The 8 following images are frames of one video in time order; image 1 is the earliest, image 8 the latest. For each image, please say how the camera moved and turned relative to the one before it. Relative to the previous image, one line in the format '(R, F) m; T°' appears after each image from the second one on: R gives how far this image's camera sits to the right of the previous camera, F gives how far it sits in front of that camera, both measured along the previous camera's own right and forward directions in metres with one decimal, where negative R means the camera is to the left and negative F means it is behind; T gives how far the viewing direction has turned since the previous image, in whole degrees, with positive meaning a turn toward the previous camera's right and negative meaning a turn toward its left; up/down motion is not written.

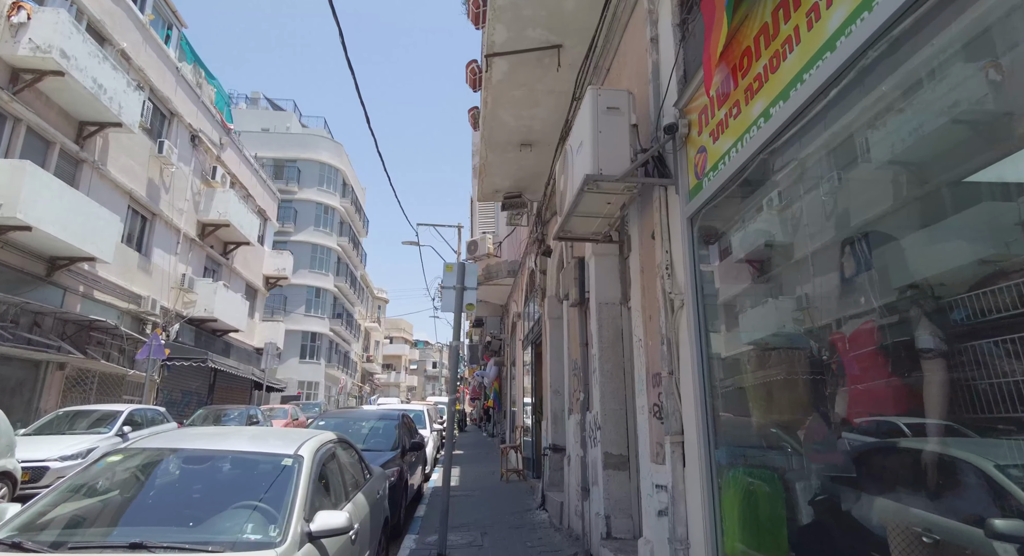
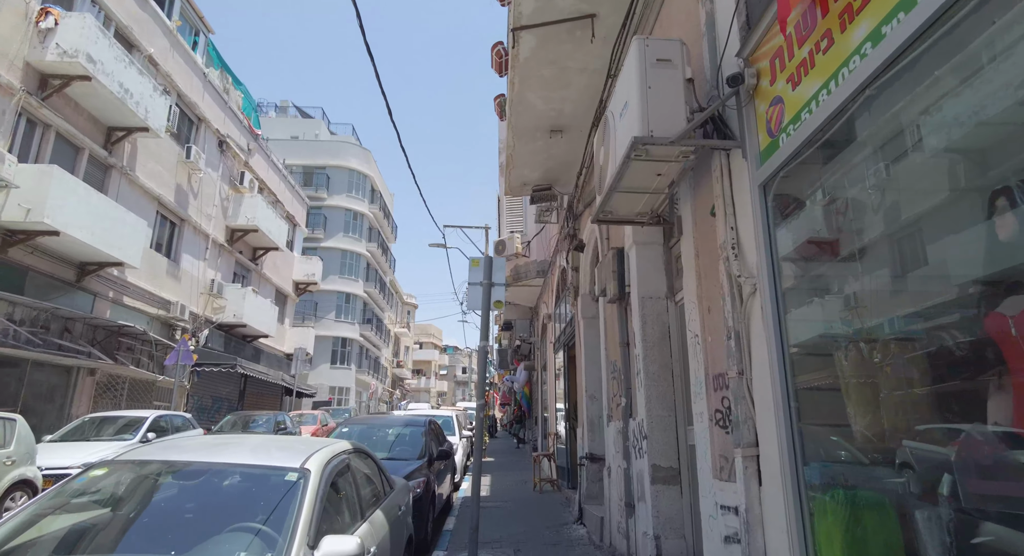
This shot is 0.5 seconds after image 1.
(0.0, +0.6) m; -3°
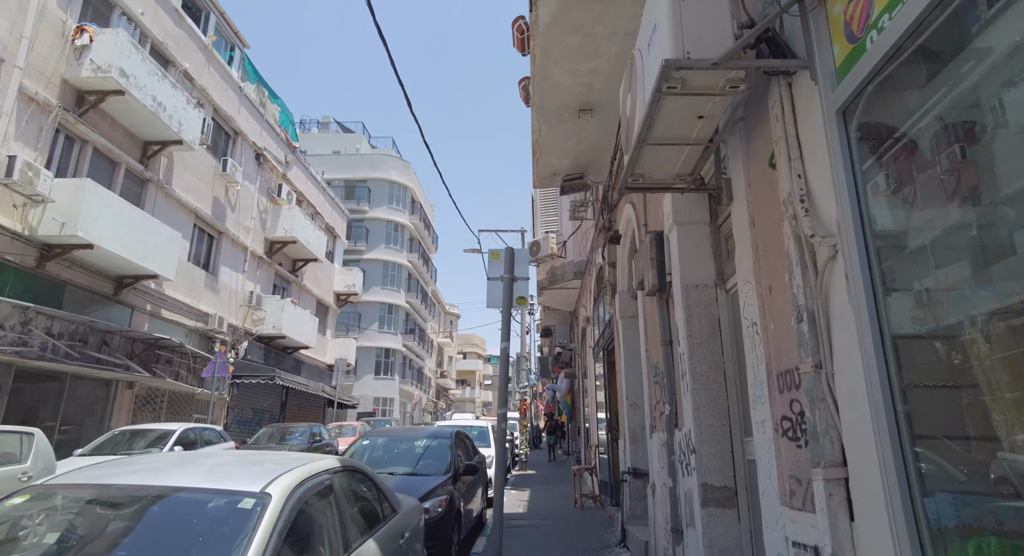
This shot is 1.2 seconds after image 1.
(+0.2, +0.7) m; -4°
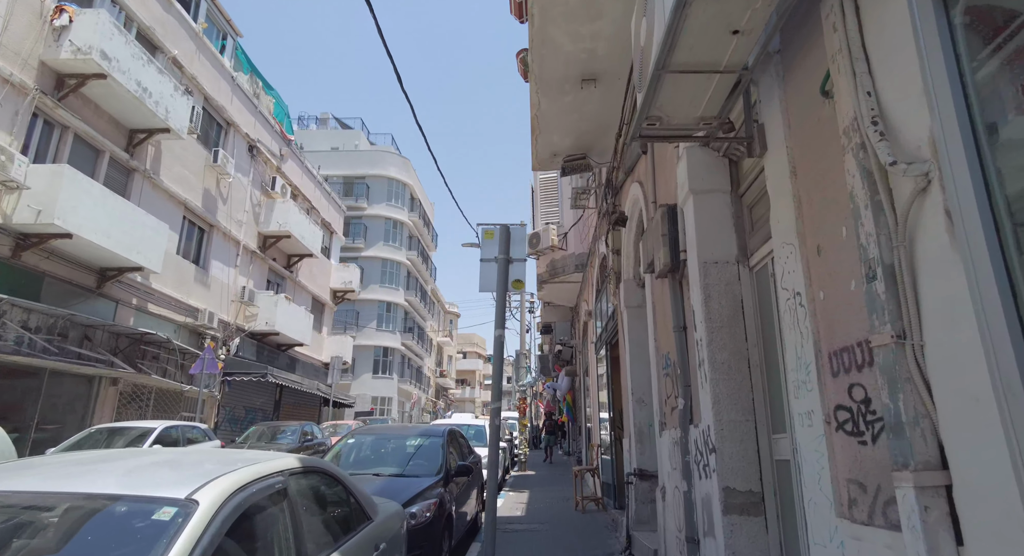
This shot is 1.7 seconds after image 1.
(0.0, +0.6) m; 0°
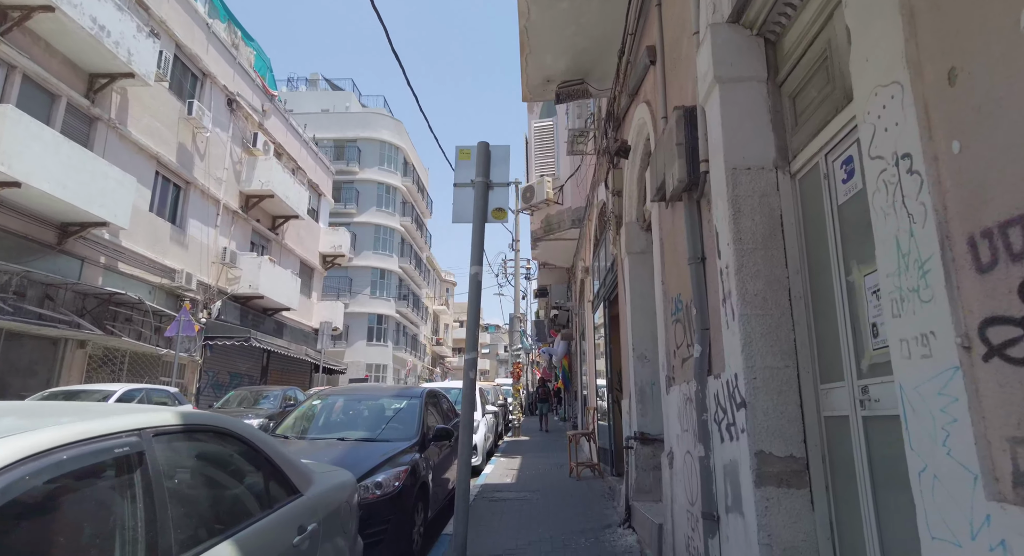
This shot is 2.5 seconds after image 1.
(+0.1, +0.9) m; 0°
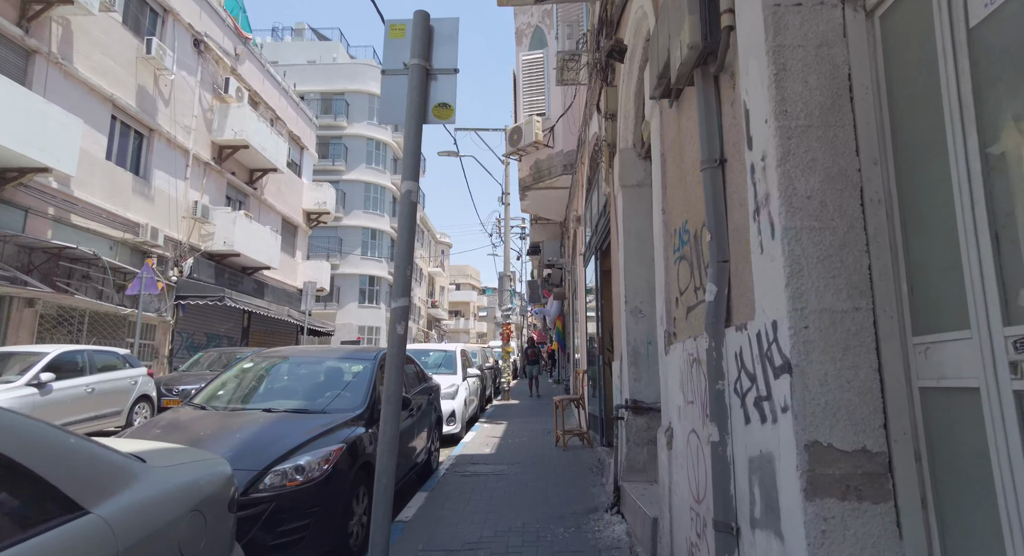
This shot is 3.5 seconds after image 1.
(+0.3, +1.2) m; 0°
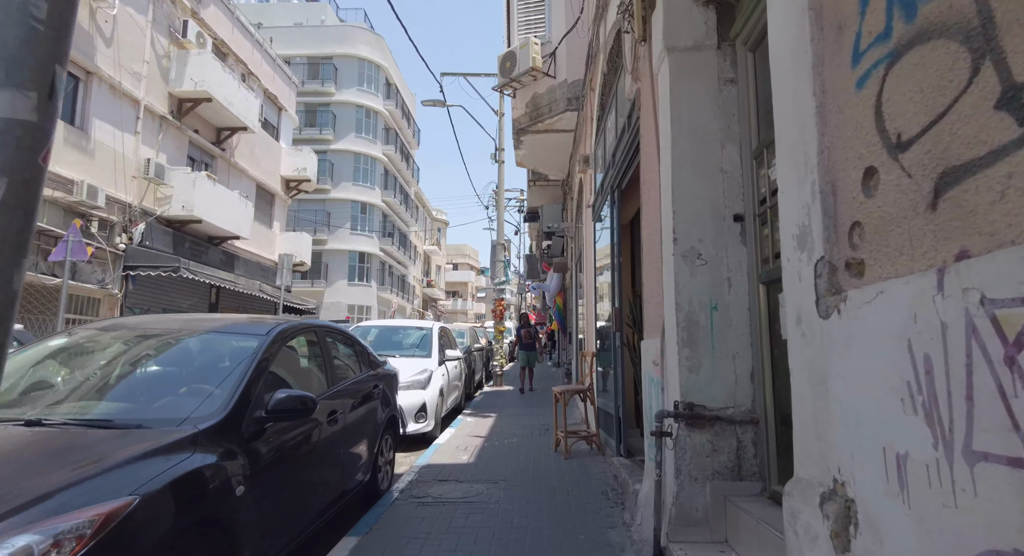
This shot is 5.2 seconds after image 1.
(+0.2, +2.3) m; 0°
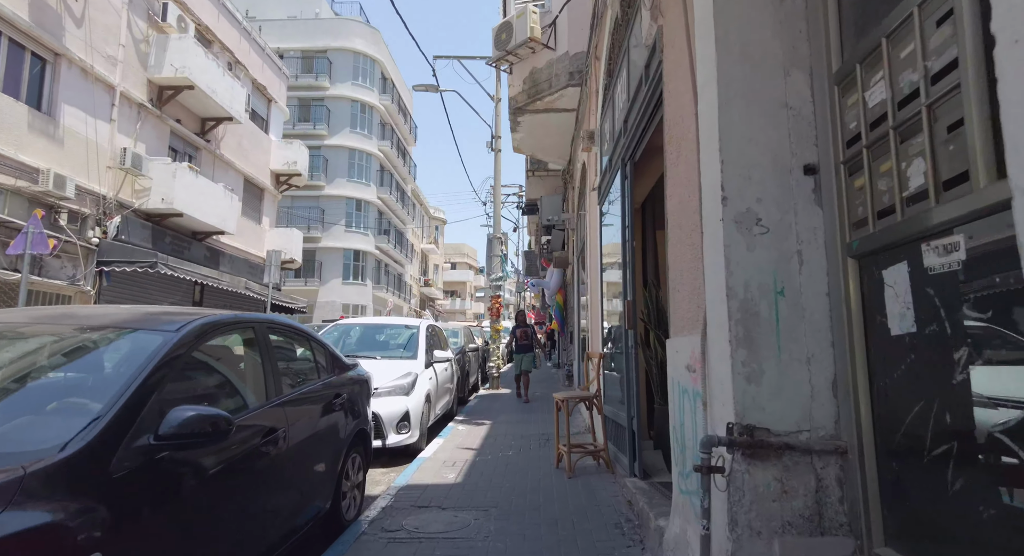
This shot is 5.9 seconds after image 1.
(0.0, +0.9) m; 0°
